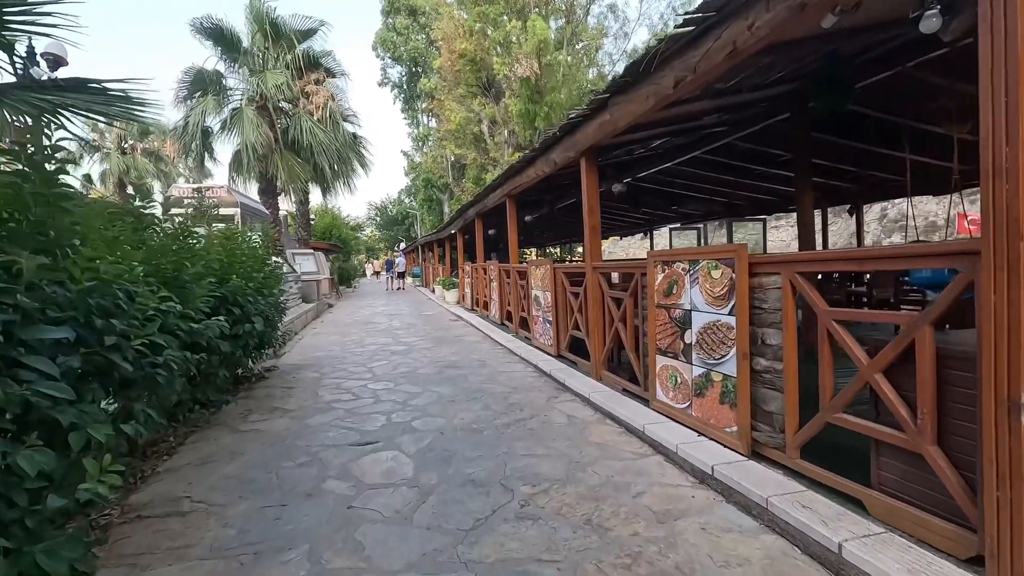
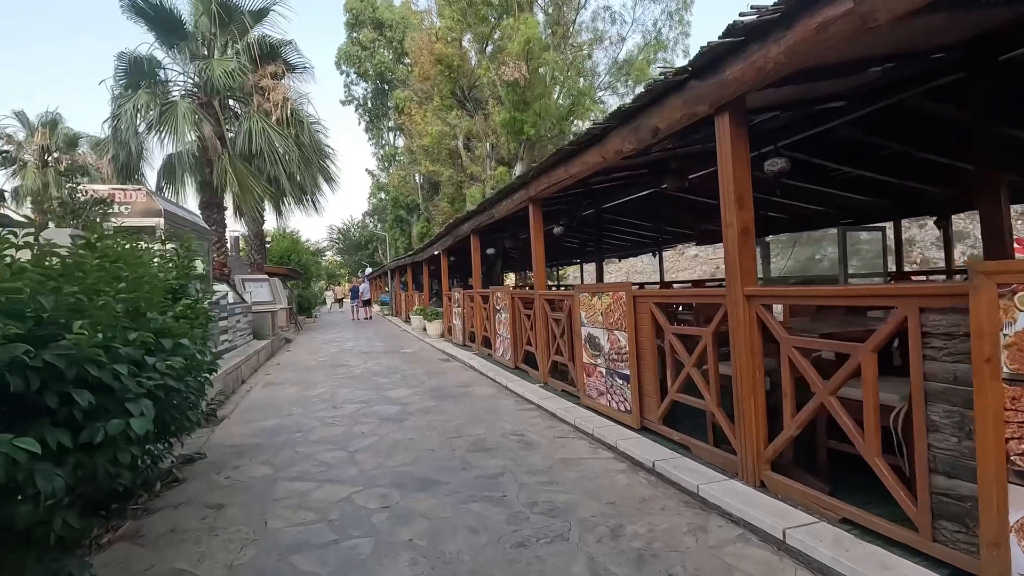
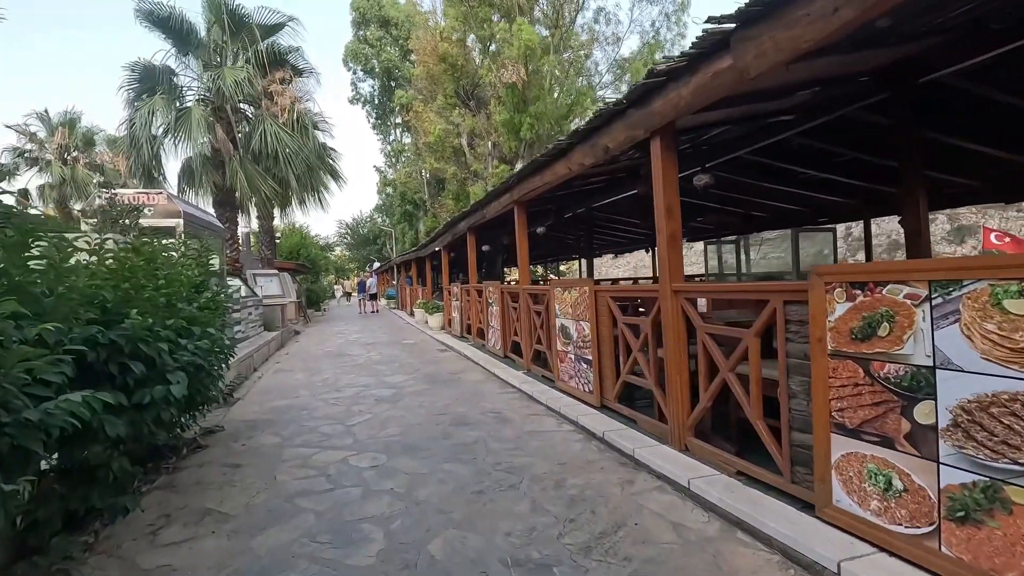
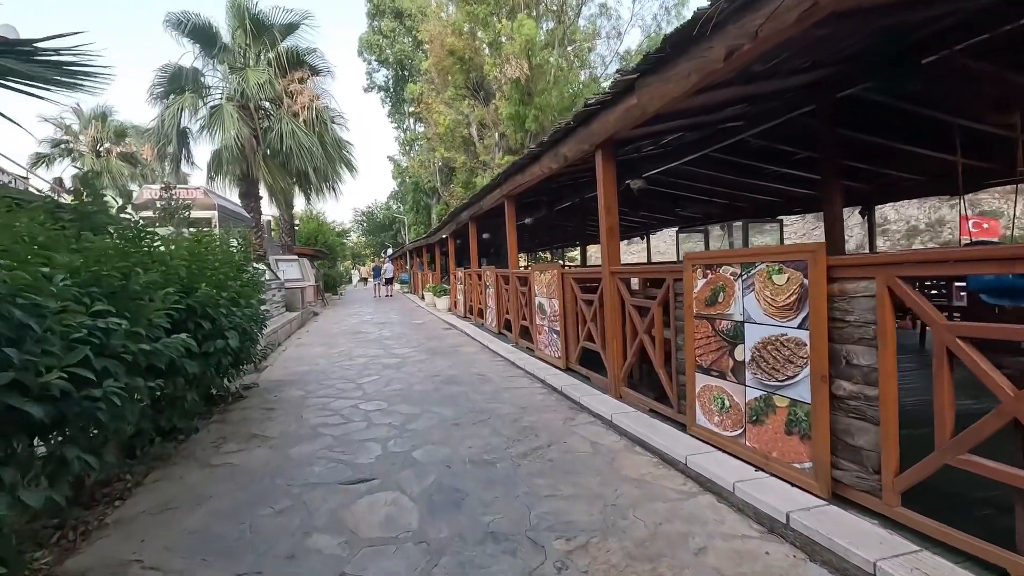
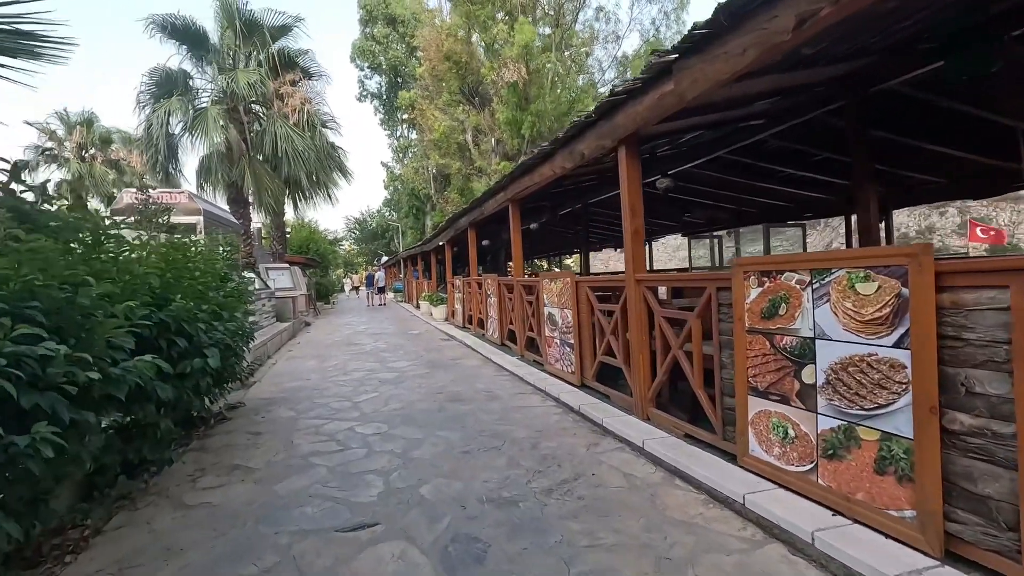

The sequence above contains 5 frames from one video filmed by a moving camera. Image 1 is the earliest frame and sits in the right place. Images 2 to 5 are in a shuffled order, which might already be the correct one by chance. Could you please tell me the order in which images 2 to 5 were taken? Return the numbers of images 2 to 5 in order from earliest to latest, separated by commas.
4, 5, 3, 2
